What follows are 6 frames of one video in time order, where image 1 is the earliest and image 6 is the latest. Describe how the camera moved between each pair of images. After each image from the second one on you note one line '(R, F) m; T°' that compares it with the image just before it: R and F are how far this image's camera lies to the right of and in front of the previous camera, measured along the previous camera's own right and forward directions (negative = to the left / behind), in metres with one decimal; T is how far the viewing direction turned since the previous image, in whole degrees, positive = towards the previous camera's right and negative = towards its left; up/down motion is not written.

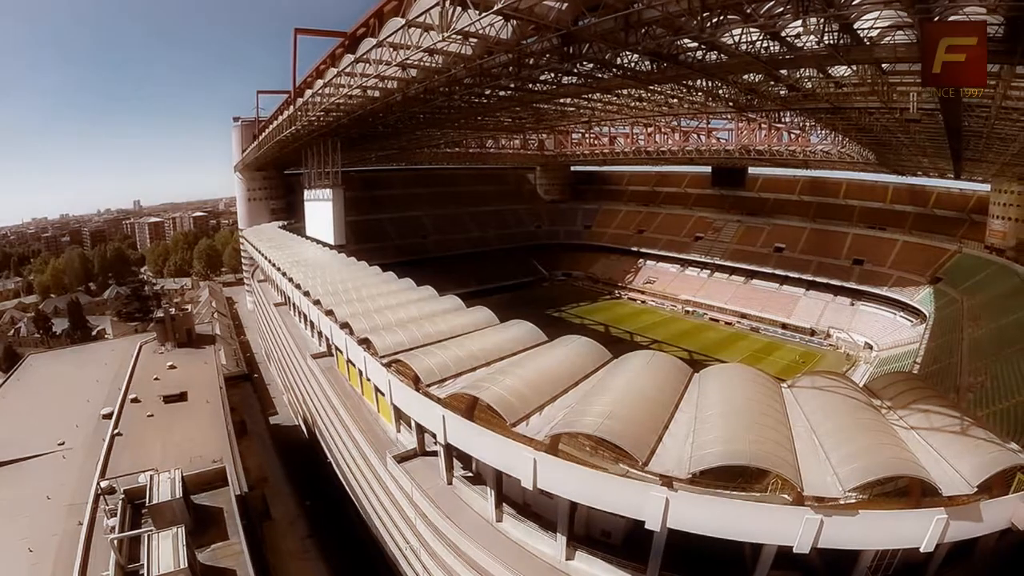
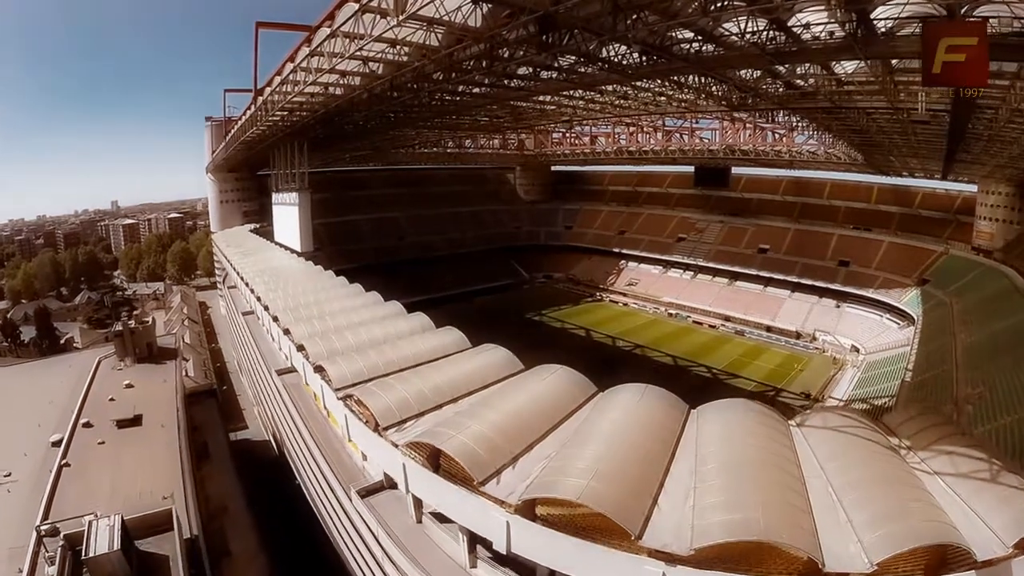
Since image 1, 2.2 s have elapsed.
(+0.2, +1.2) m; +2°
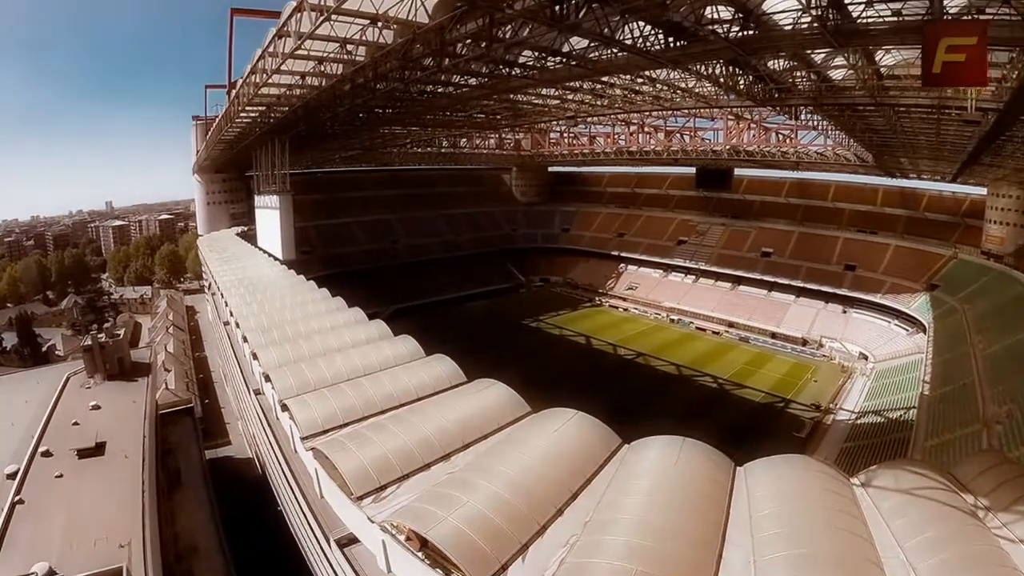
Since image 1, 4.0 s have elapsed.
(-0.1, +1.5) m; +1°
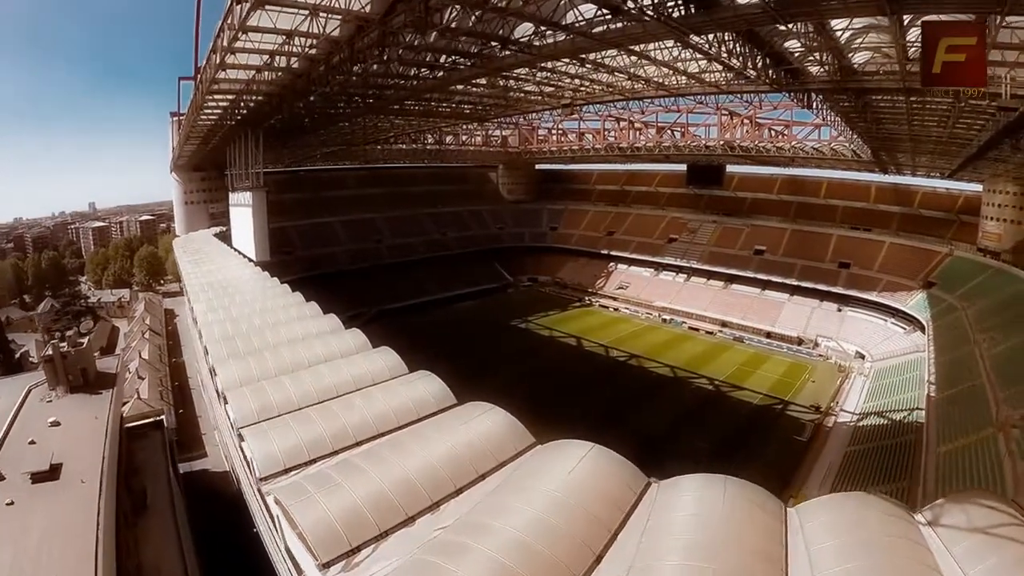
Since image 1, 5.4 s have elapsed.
(-0.1, +1.2) m; +1°
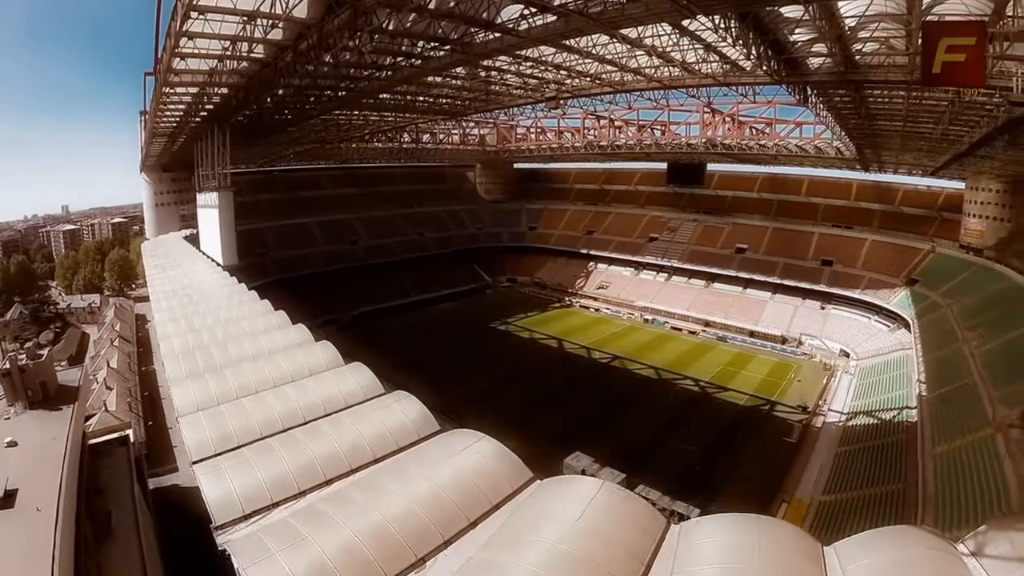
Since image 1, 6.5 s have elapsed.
(-0.1, +0.8) m; +2°
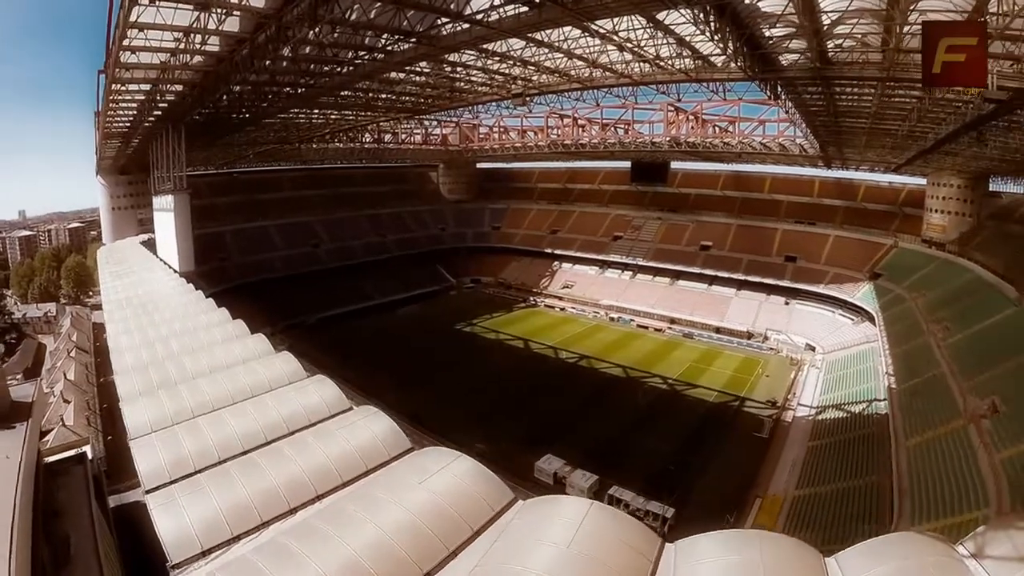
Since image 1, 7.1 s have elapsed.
(0.0, +0.4) m; +3°
